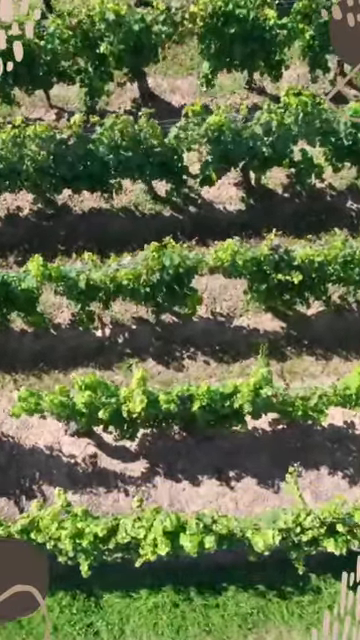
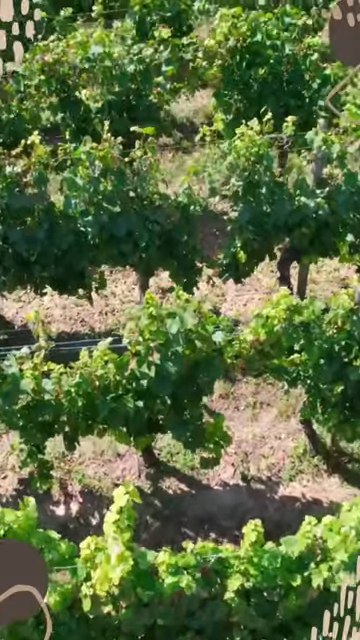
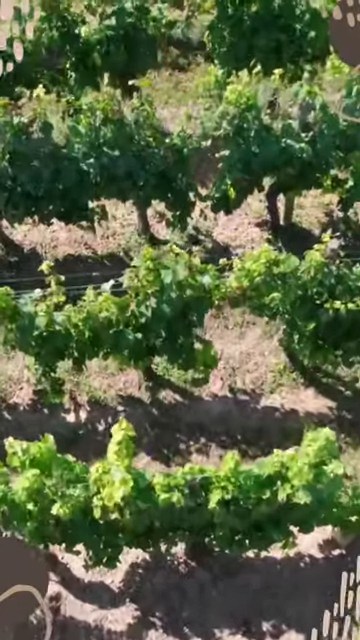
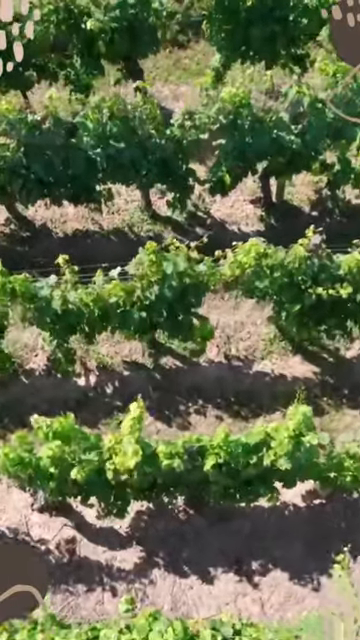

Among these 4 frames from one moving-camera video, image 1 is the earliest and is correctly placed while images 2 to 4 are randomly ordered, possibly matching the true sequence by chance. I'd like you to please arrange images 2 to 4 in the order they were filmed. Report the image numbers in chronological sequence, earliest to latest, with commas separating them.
4, 3, 2
